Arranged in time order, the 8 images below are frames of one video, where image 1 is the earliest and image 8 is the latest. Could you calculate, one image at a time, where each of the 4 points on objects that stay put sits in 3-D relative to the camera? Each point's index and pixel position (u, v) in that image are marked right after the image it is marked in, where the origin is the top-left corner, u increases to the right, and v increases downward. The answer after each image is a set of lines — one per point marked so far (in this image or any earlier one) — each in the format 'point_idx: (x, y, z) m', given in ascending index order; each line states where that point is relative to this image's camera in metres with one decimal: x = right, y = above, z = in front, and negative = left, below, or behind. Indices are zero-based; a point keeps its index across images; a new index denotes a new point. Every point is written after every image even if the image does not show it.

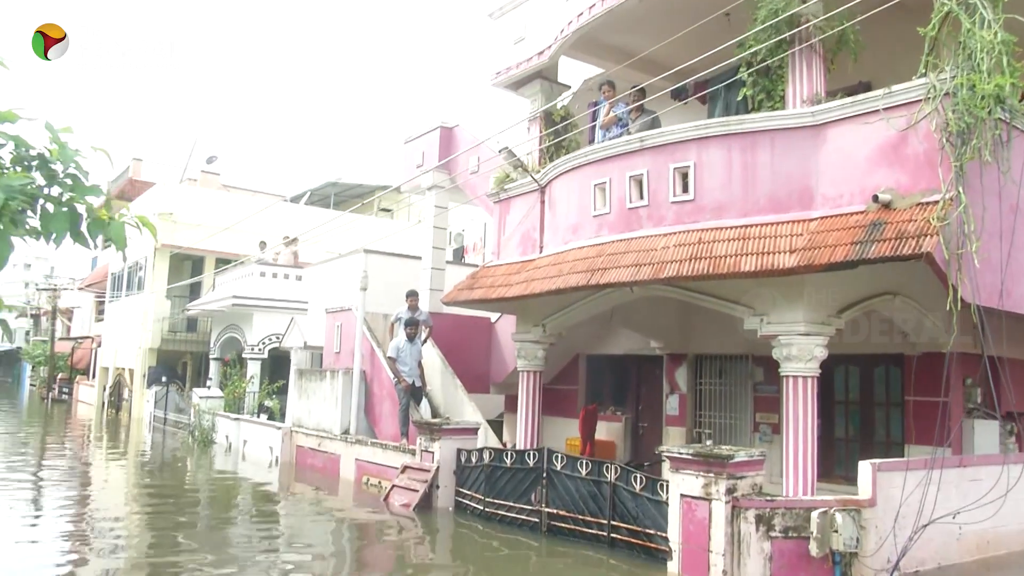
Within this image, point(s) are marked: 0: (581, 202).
0: (+0.9, +1.2, +11.3) m
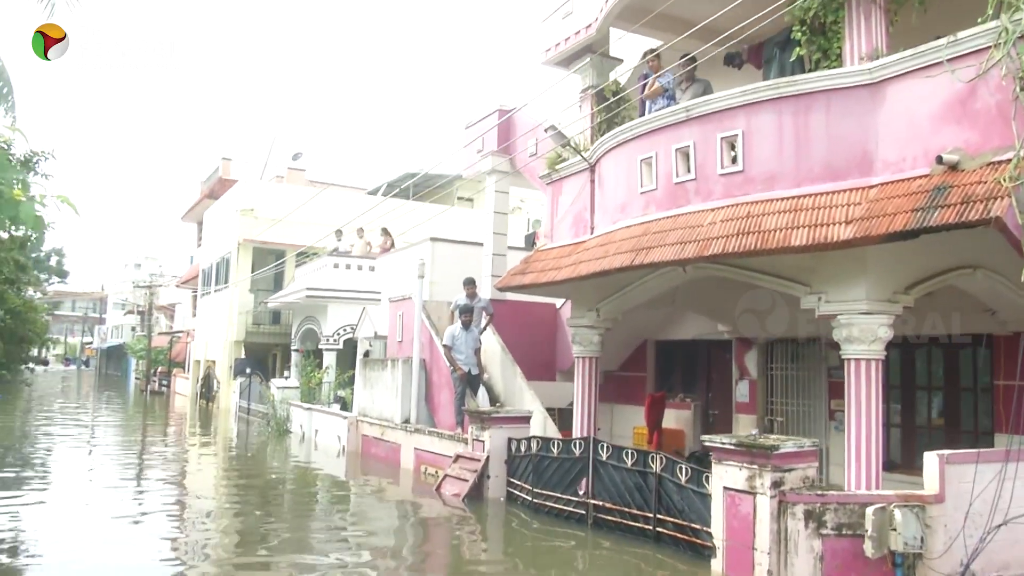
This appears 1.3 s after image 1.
0: (+1.5, +1.4, +10.7) m
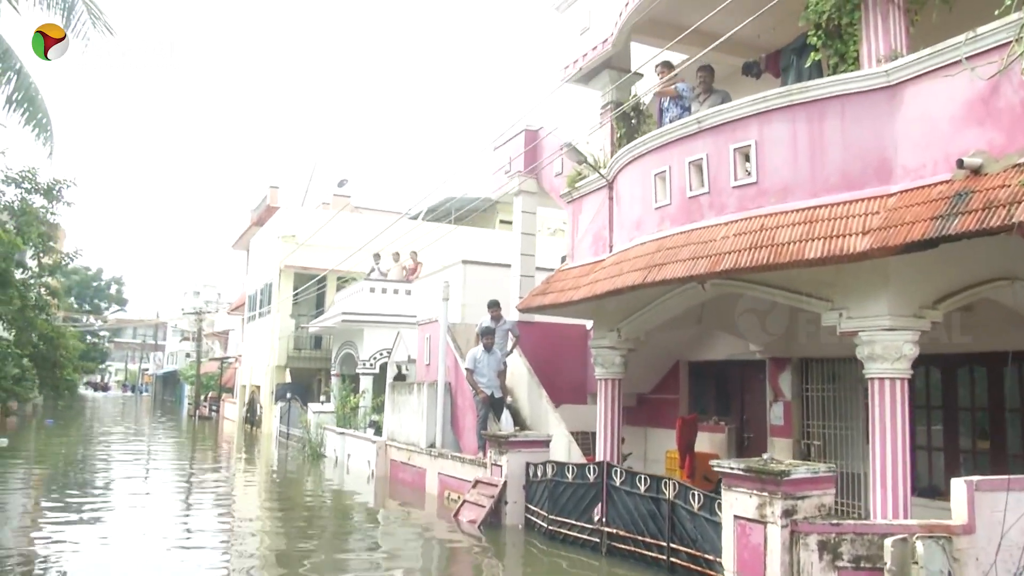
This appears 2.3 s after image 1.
0: (+1.6, +1.2, +10.4) m
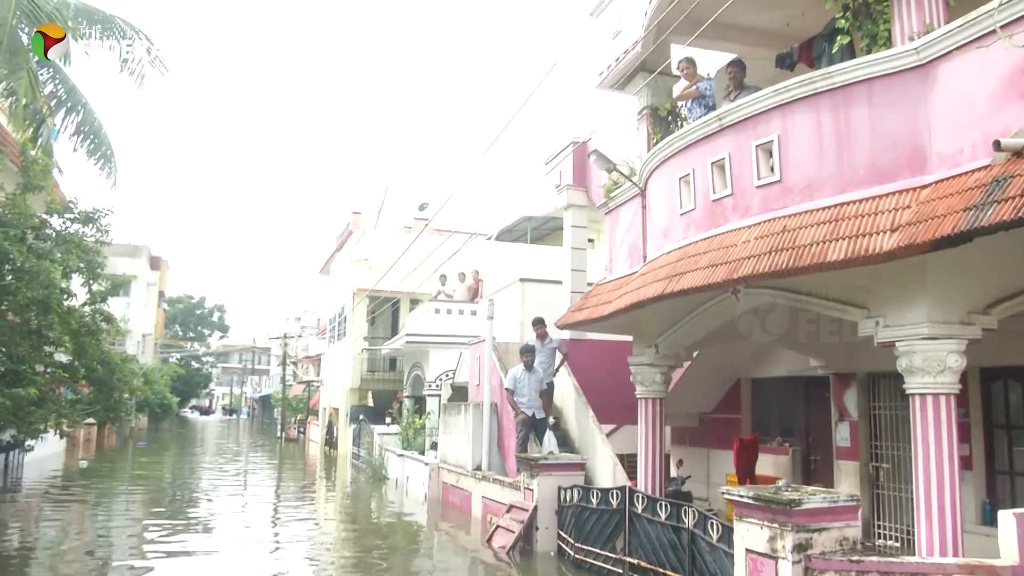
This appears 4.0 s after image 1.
0: (+1.9, +1.0, +9.8) m
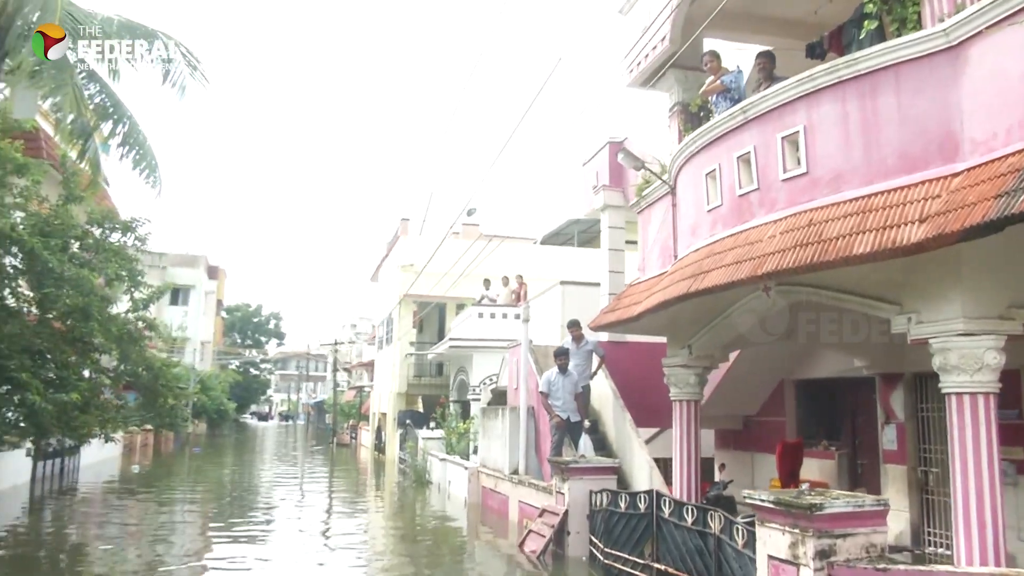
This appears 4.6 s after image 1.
0: (+2.1, +1.0, +9.5) m
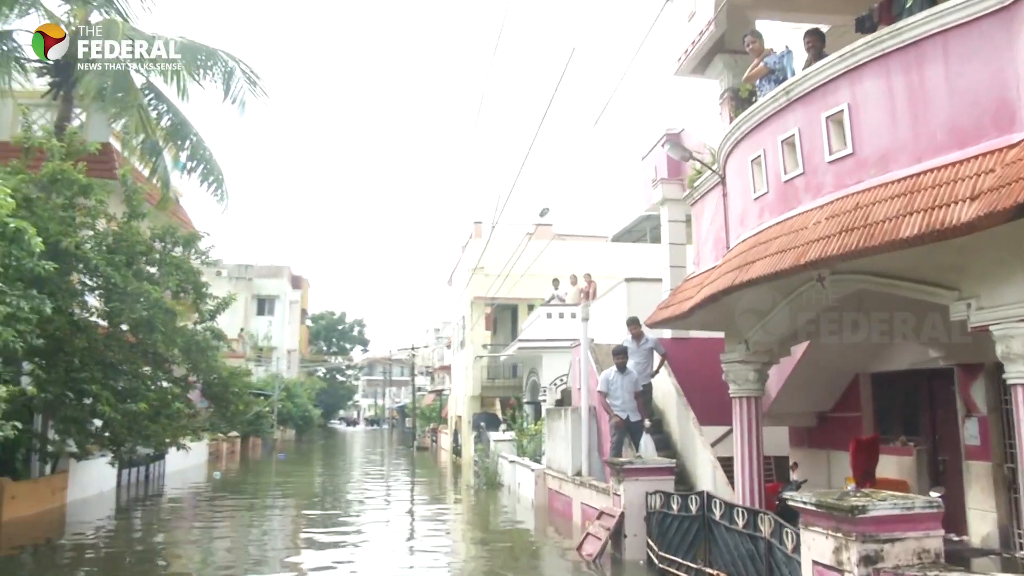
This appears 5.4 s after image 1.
0: (+2.6, +1.1, +9.1) m
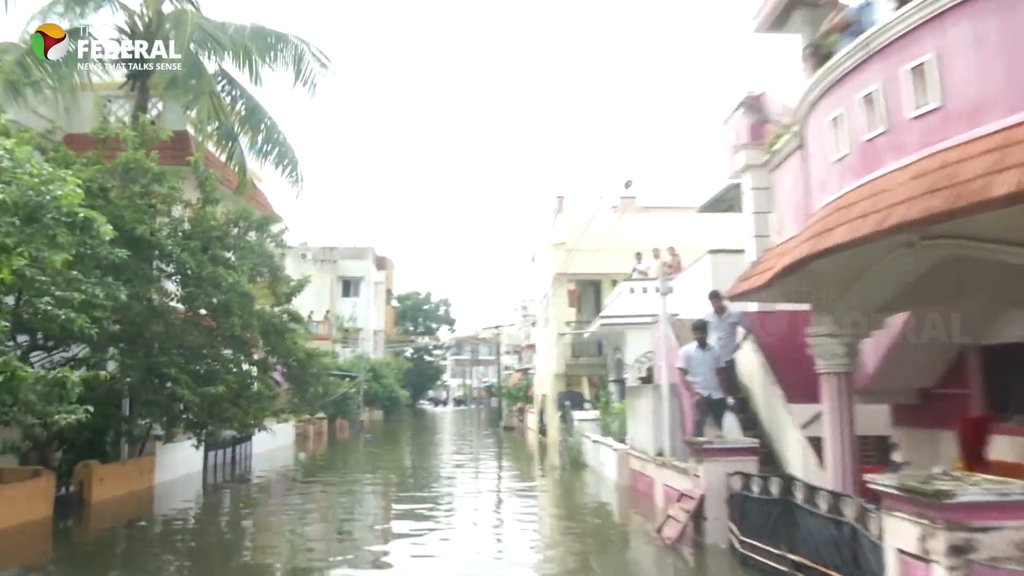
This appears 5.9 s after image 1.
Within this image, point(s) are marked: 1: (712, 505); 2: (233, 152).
0: (+3.2, +1.5, +8.5) m
1: (+2.4, -2.6, +9.7) m
2: (-4.7, +2.3, +13.9) m
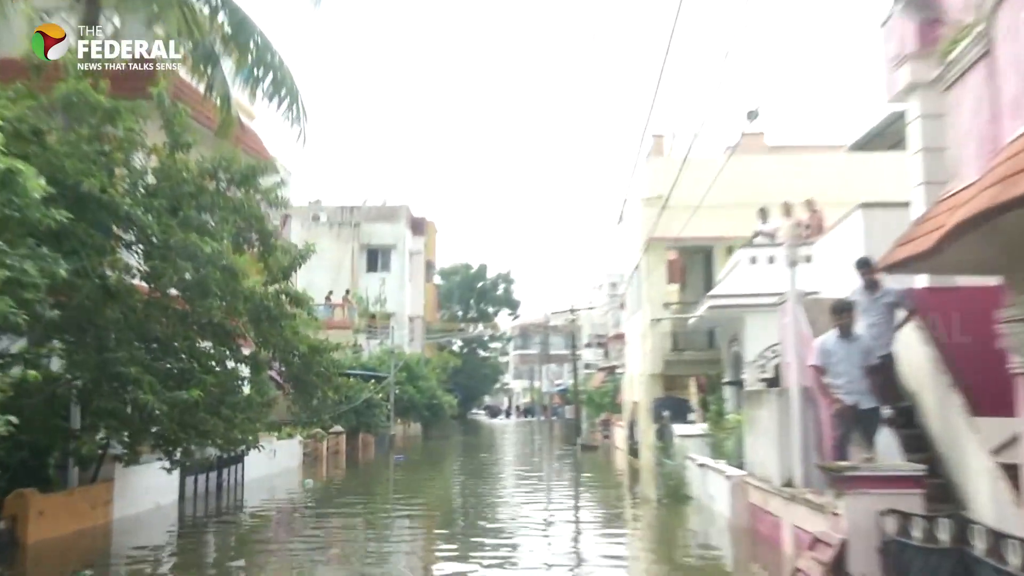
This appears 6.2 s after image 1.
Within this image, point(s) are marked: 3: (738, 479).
0: (+3.5, +1.8, +4.7) m
1: (+2.9, -2.2, +6.1) m
2: (-3.7, +2.6, +11.1) m
3: (+3.3, -2.6, +11.8) m
